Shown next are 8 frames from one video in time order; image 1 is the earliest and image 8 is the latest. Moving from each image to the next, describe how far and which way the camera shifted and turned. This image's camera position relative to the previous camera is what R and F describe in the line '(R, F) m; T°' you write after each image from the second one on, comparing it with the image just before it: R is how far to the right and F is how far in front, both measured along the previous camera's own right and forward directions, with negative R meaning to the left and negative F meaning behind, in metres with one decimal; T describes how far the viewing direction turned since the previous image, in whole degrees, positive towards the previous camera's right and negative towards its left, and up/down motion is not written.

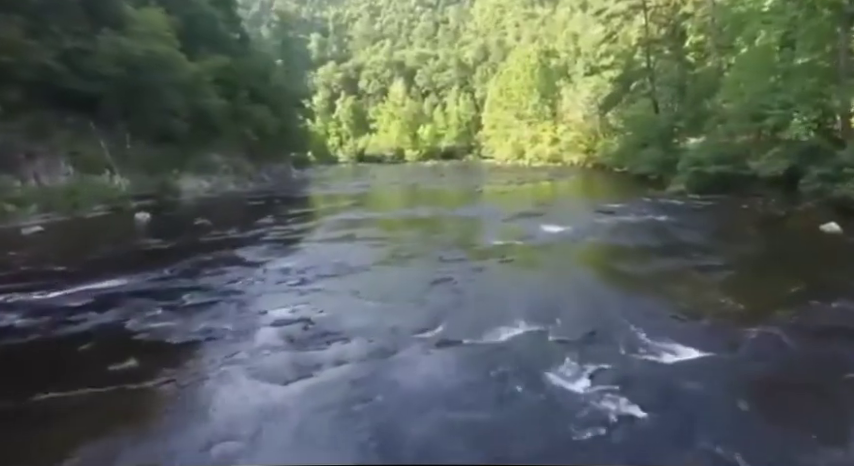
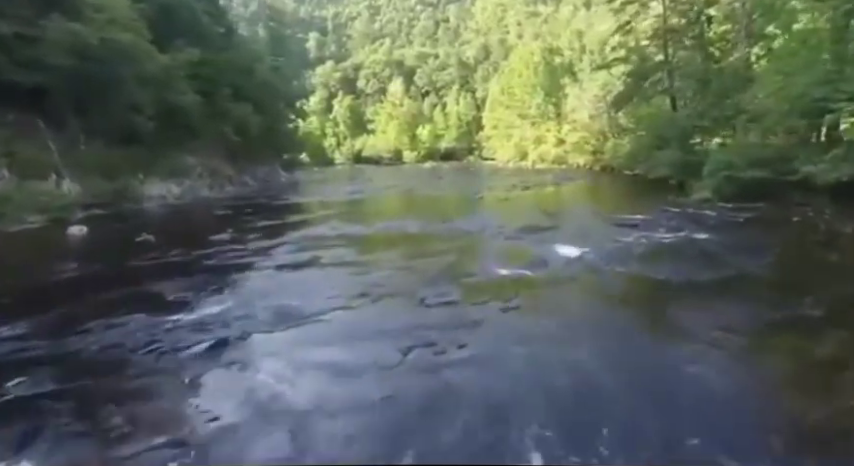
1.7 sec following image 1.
(+0.3, +2.5) m; 0°
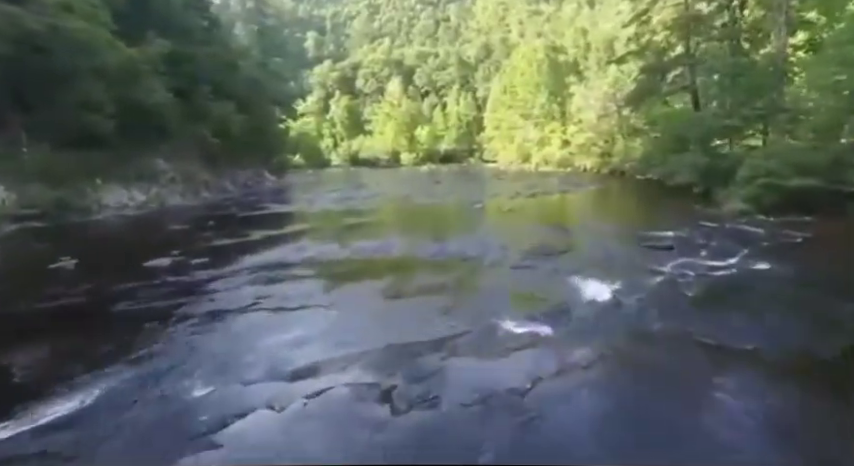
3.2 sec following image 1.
(+0.3, +2.5) m; 0°
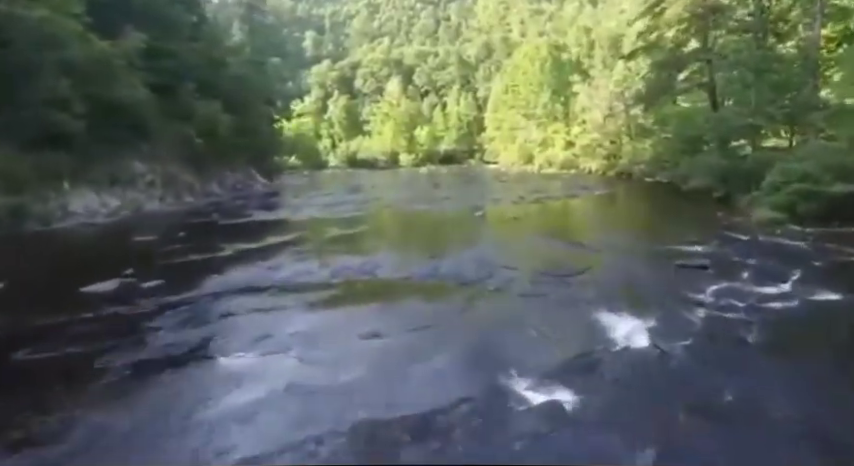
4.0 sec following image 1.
(+0.1, +1.6) m; 0°
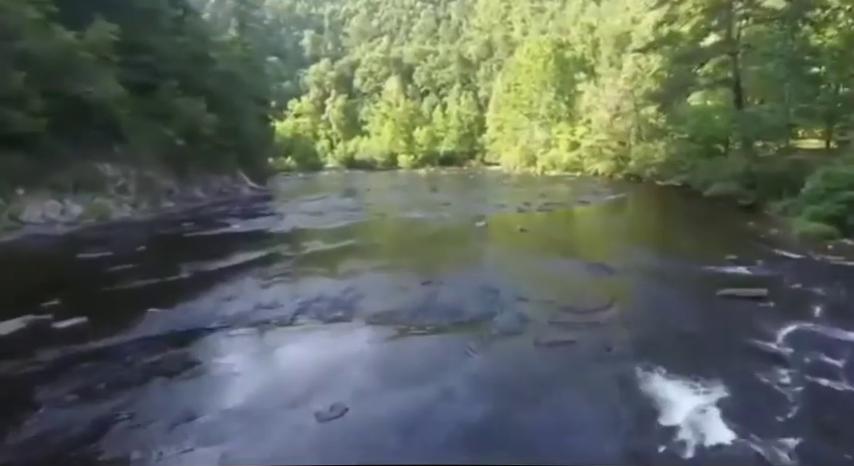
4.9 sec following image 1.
(+0.1, +1.8) m; 0°
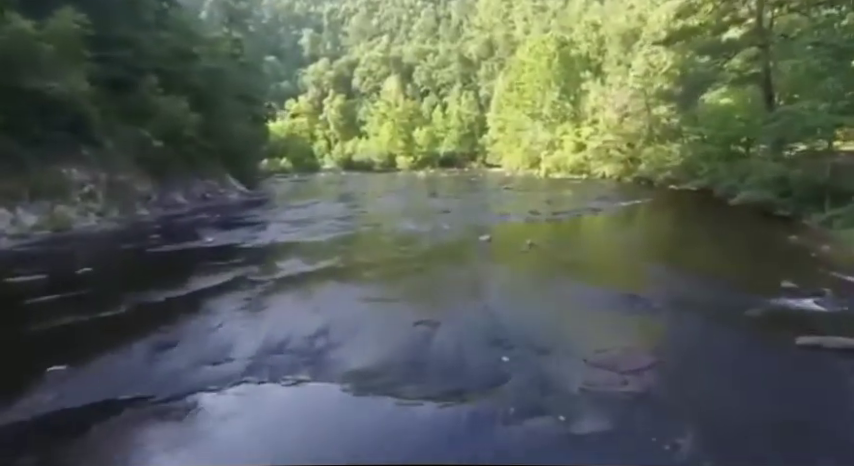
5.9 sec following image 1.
(+0.1, +1.8) m; 0°
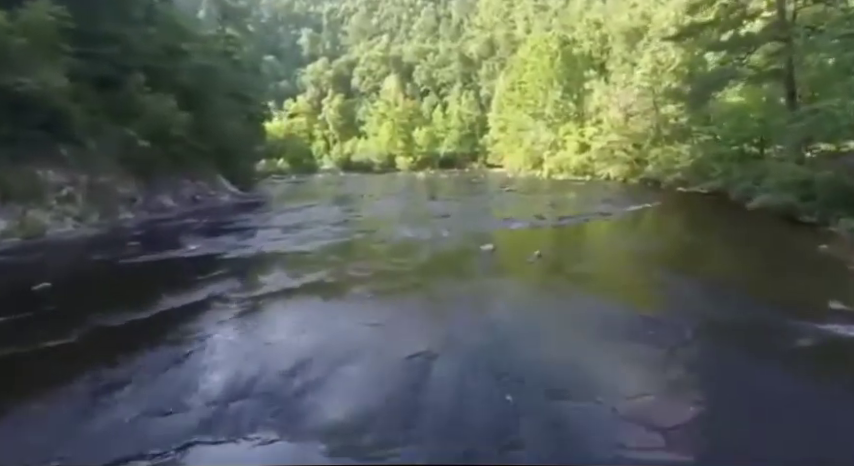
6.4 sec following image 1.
(0.0, +1.1) m; 0°
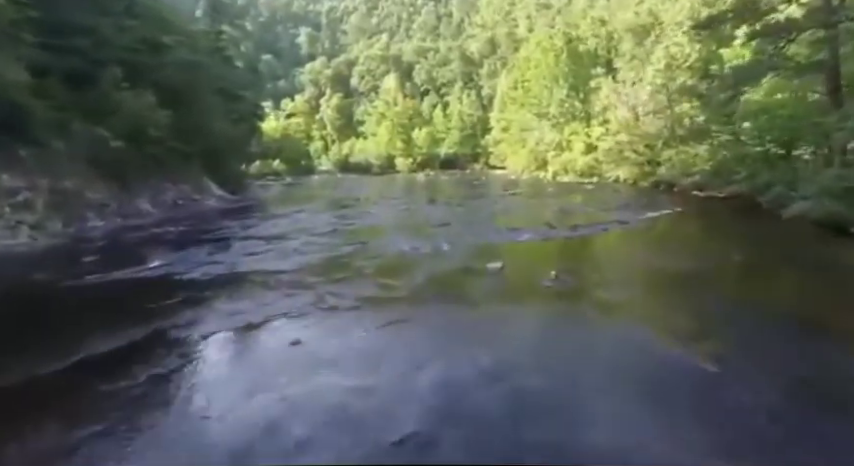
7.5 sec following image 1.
(+0.1, +1.8) m; 0°
